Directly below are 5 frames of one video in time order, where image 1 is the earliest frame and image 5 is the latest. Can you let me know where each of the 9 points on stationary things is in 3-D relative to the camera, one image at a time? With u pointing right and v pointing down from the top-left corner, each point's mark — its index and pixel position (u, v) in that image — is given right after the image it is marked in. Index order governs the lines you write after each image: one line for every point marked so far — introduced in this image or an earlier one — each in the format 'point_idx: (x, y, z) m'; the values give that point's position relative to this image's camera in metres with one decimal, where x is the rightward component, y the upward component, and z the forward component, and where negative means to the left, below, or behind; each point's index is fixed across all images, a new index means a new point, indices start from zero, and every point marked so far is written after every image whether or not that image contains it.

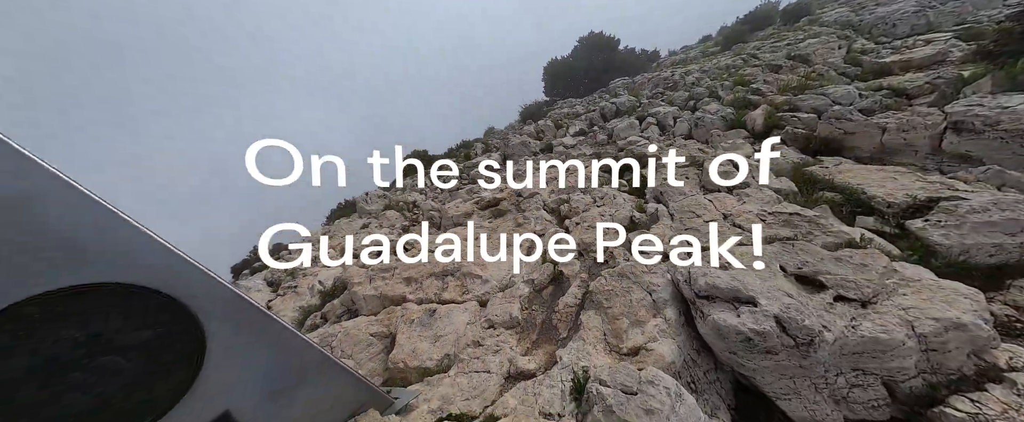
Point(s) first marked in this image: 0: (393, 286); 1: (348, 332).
0: (-1.7, -1.1, +4.4) m
1: (-2.0, -1.4, +3.7) m
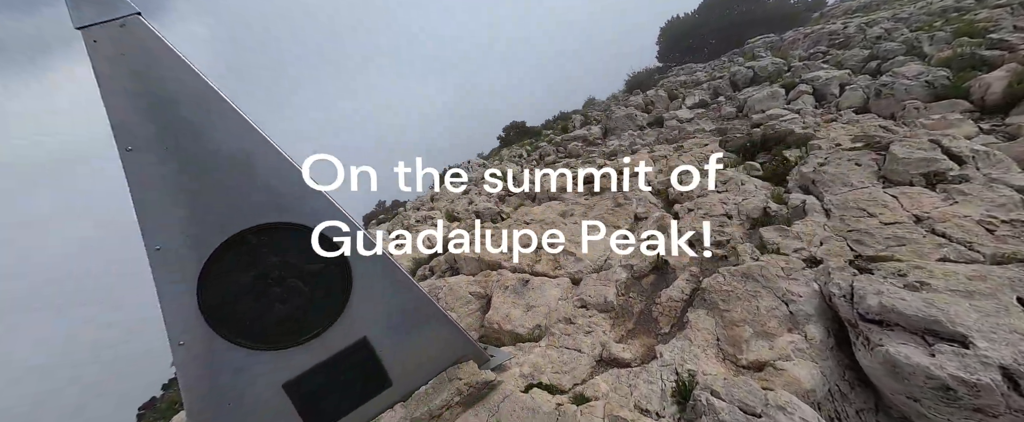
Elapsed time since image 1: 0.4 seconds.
0: (-0.3, -0.6, +4.7) m
1: (-0.8, -1.0, +4.1) m
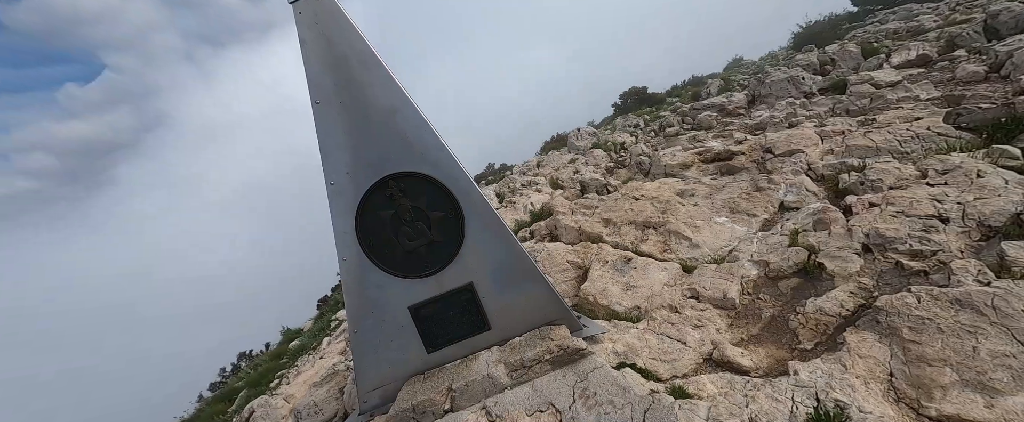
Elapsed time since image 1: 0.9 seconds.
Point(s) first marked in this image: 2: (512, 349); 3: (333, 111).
0: (+1.2, -0.2, +4.5) m
1: (+0.5, -0.6, +4.2) m
2: (0.0, -1.1, +2.5) m
3: (-1.5, +0.8, +2.5) m
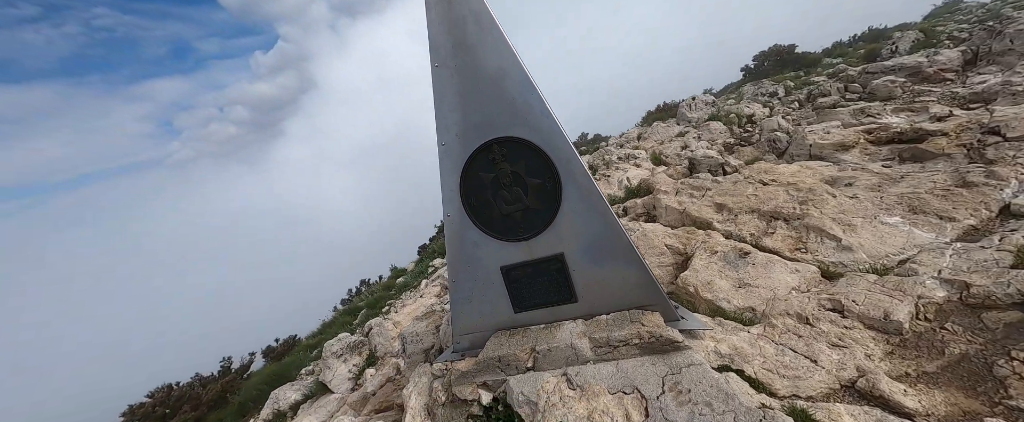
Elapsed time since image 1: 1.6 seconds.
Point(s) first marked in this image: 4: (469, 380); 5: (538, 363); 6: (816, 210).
0: (+2.4, +0.1, +4.0) m
1: (+1.7, -0.3, +3.9) m
2: (+0.7, -0.9, +2.5) m
3: (-0.6, +1.2, +2.7) m
4: (-0.4, -1.4, +2.6) m
5: (+0.2, -1.2, +2.5) m
6: (+3.1, 0.0, +3.2) m
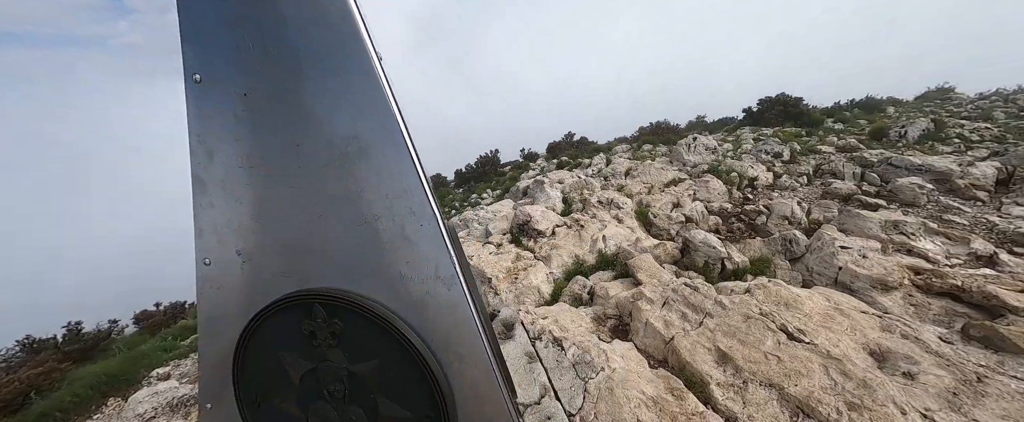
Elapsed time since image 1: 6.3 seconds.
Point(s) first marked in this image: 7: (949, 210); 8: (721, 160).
0: (+1.6, -1.2, +2.7) m
1: (+0.8, -1.4, +2.6) m
2: (-0.1, -1.9, +1.1) m
3: (-0.9, +0.4, +1.0) m
4: (-1.3, -2.2, +1.2) m
5: (-0.7, -2.1, +1.1) m
6: (+2.4, -1.5, +2.0) m
7: (+7.1, 0.0, +5.0) m
8: (+5.2, +1.3, +7.8) m
